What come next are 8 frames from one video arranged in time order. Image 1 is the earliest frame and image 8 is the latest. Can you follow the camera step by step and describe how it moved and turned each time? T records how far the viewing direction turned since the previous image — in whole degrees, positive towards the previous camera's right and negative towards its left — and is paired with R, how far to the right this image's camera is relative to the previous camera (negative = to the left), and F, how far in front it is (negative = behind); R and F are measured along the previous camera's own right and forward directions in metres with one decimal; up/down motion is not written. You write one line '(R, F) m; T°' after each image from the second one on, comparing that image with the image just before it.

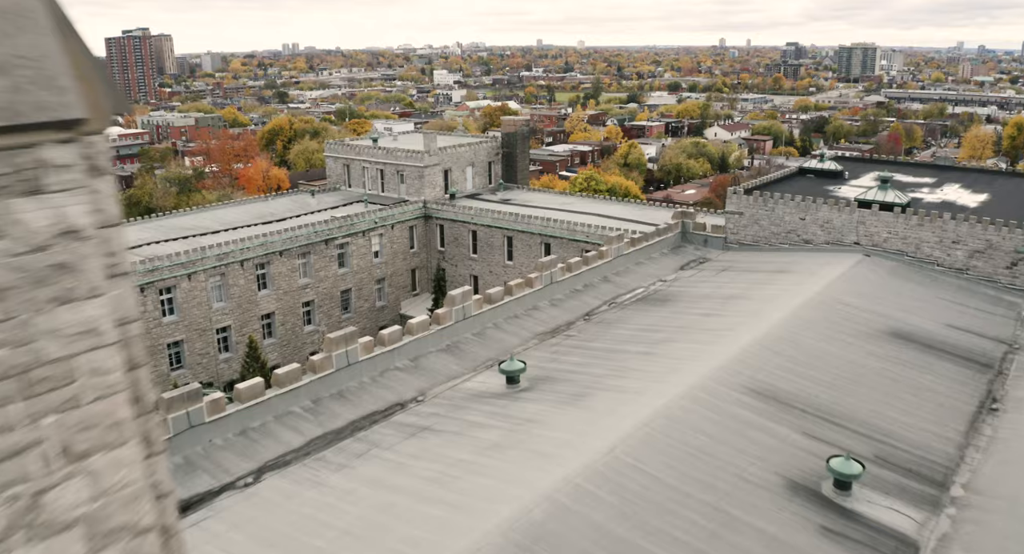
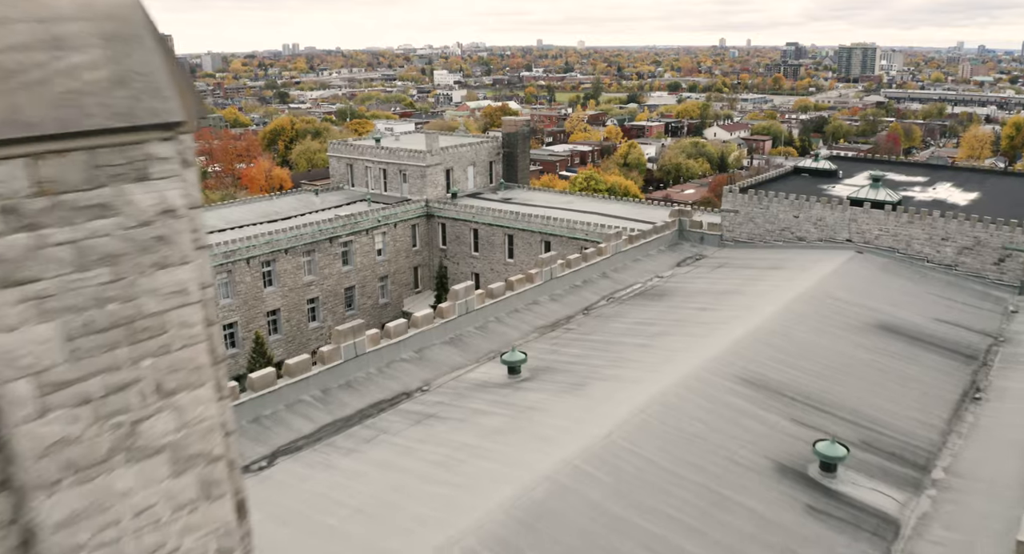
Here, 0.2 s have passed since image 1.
(0.0, -0.6) m; 0°
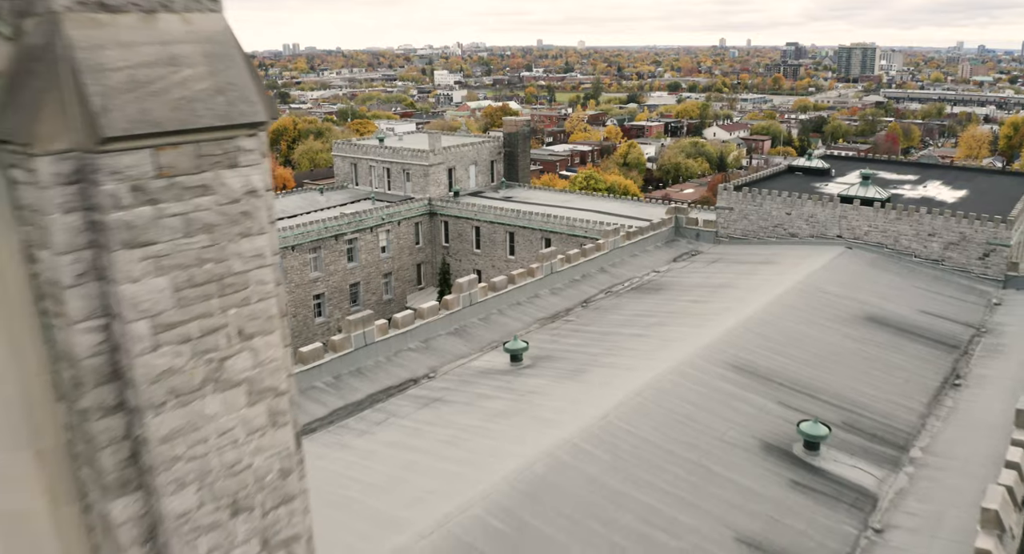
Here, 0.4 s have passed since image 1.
(0.0, -0.8) m; 0°
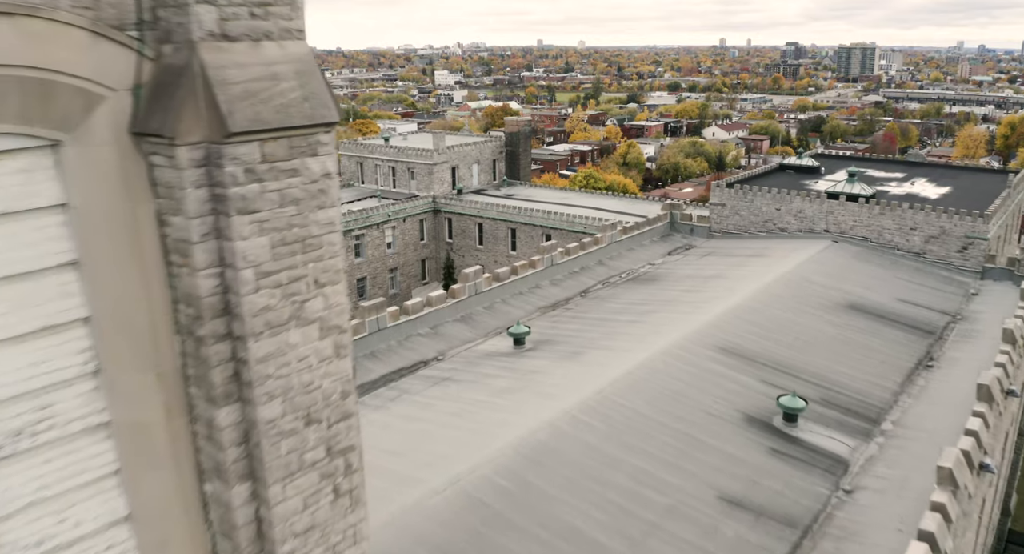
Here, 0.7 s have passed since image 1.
(-0.1, -1.3) m; 0°
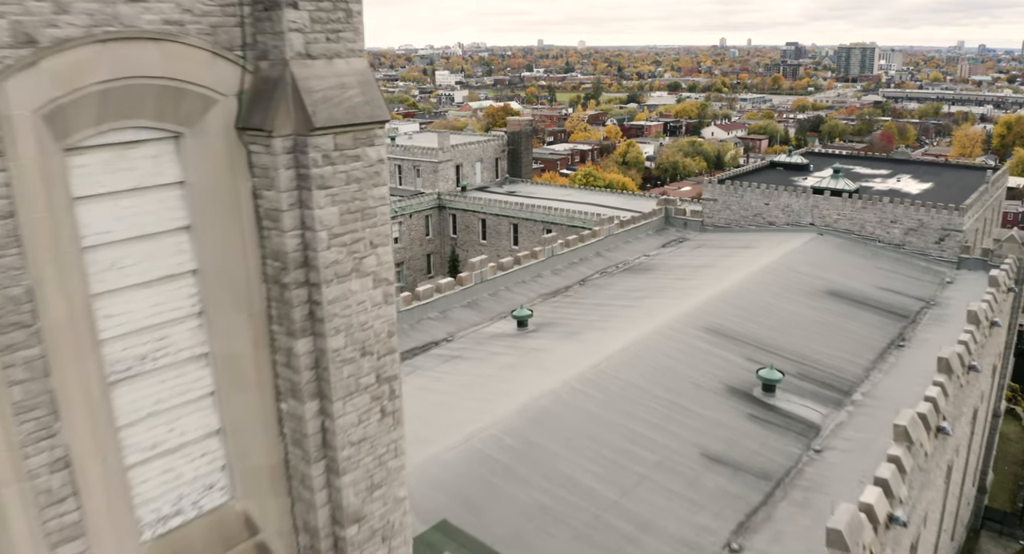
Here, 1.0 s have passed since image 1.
(-0.1, -1.6) m; 0°
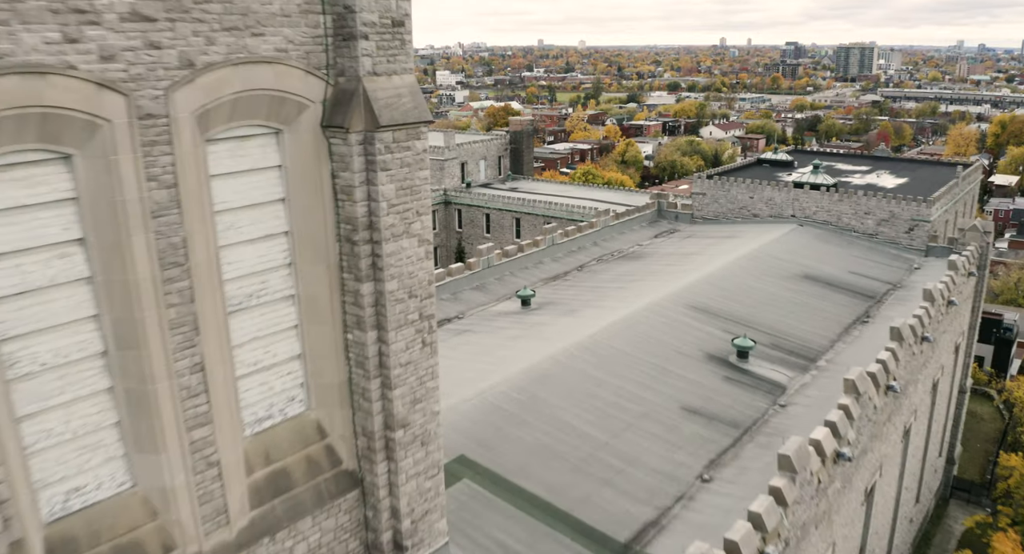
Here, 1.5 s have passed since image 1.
(-0.1, -2.3) m; 0°
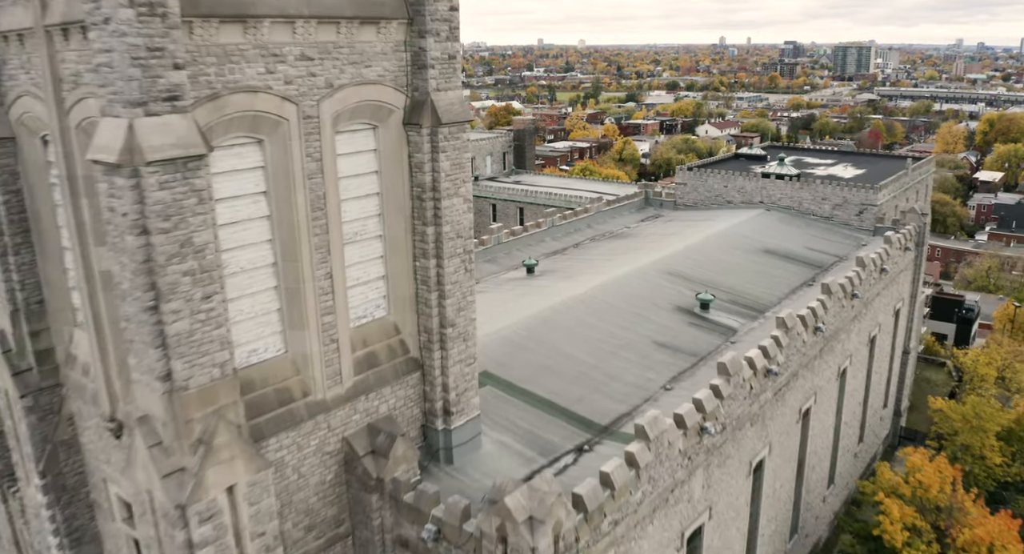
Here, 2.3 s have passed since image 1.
(-0.2, -4.8) m; 0°
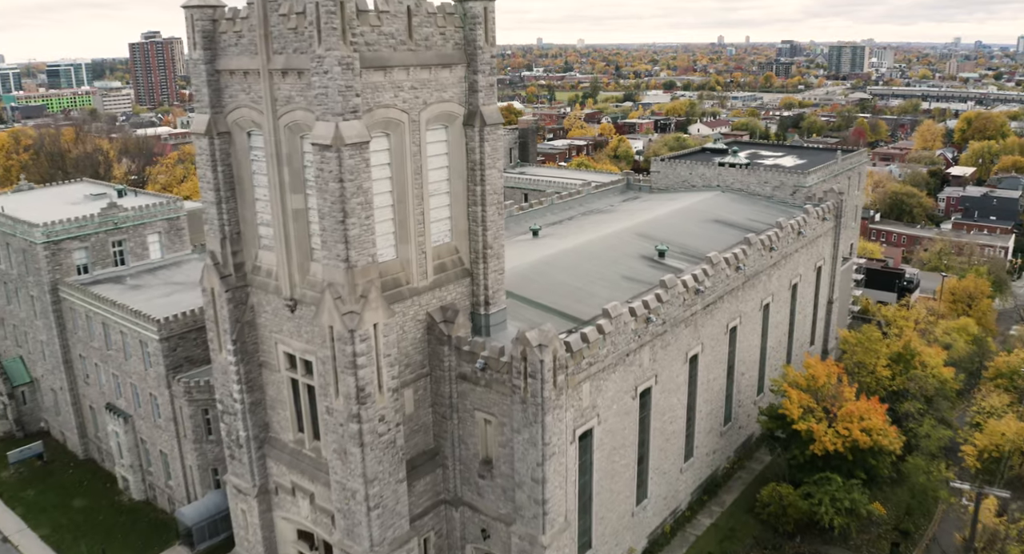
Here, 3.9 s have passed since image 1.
(-0.5, -9.5) m; 0°
